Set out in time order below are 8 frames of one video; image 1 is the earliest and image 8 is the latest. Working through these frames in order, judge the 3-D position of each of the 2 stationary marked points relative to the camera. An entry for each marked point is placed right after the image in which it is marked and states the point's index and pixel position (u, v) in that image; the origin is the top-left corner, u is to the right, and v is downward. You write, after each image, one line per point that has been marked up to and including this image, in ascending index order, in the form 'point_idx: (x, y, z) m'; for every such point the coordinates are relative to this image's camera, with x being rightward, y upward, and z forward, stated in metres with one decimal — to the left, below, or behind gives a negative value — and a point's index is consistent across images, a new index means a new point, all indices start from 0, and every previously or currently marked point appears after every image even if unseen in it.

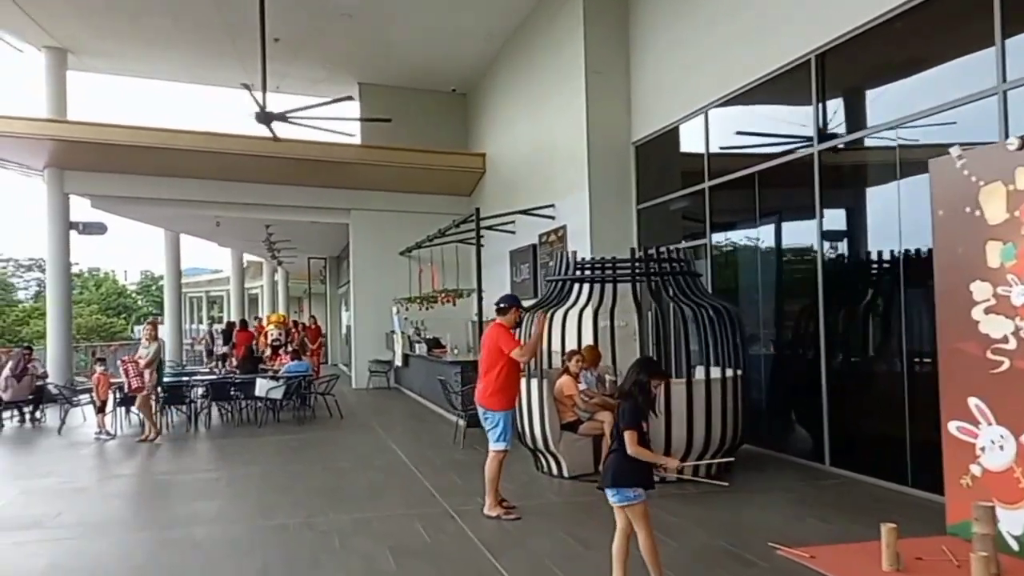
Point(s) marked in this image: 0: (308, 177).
0: (-2.8, +1.5, +12.1) m
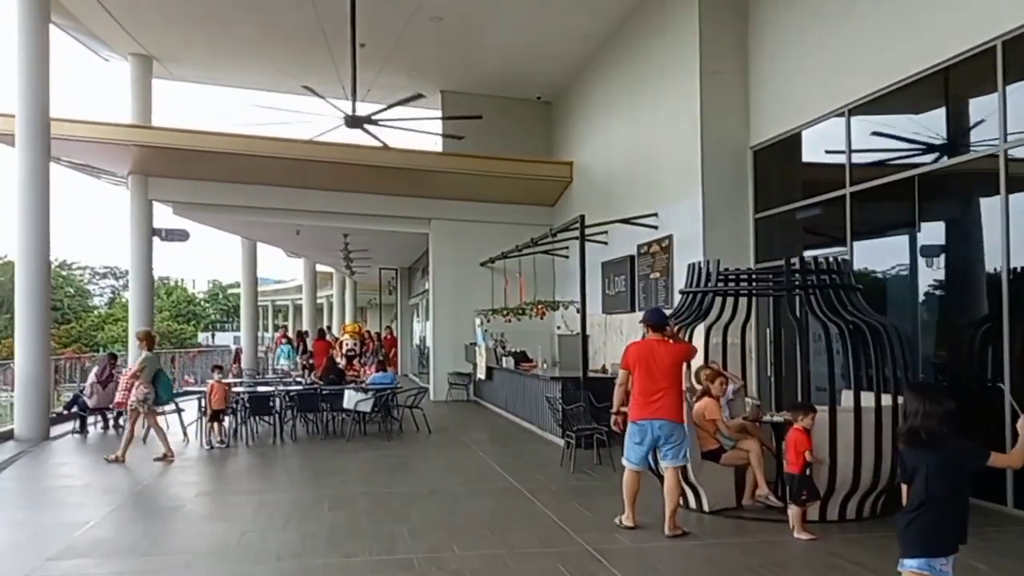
0: (-1.6, +1.4, +11.7) m
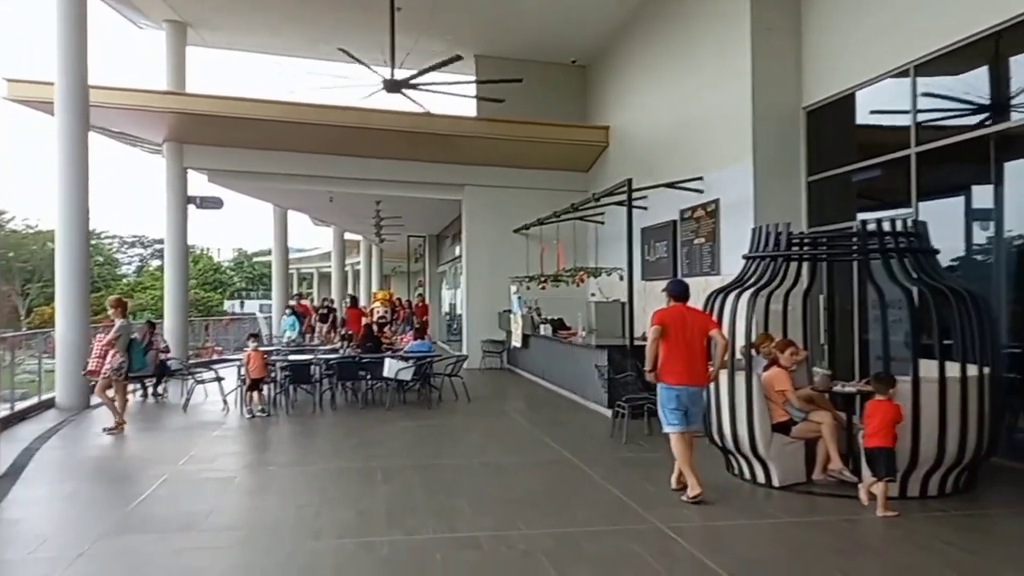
0: (-1.2, +1.8, +11.6) m
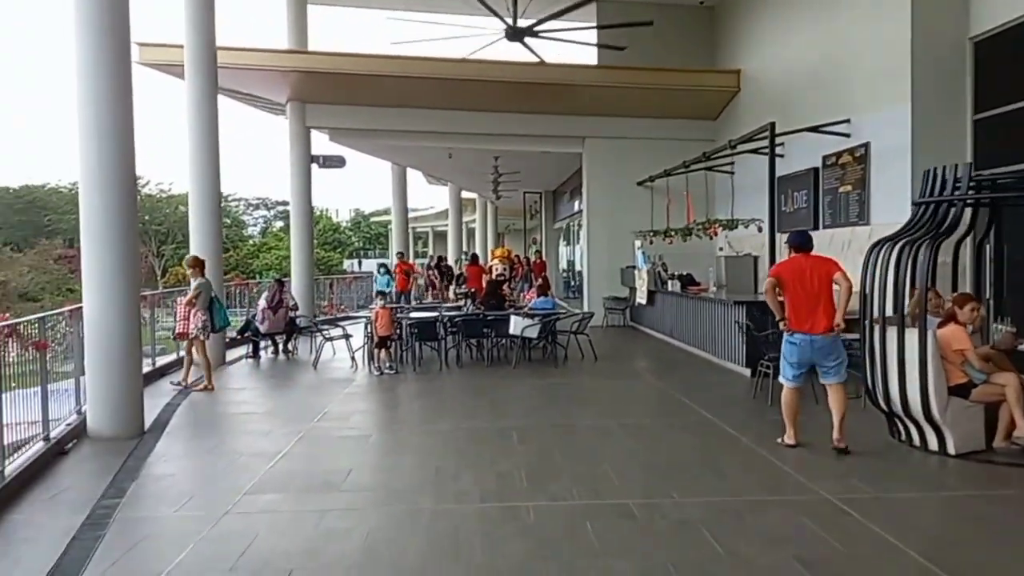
0: (+0.4, +2.3, +11.2) m
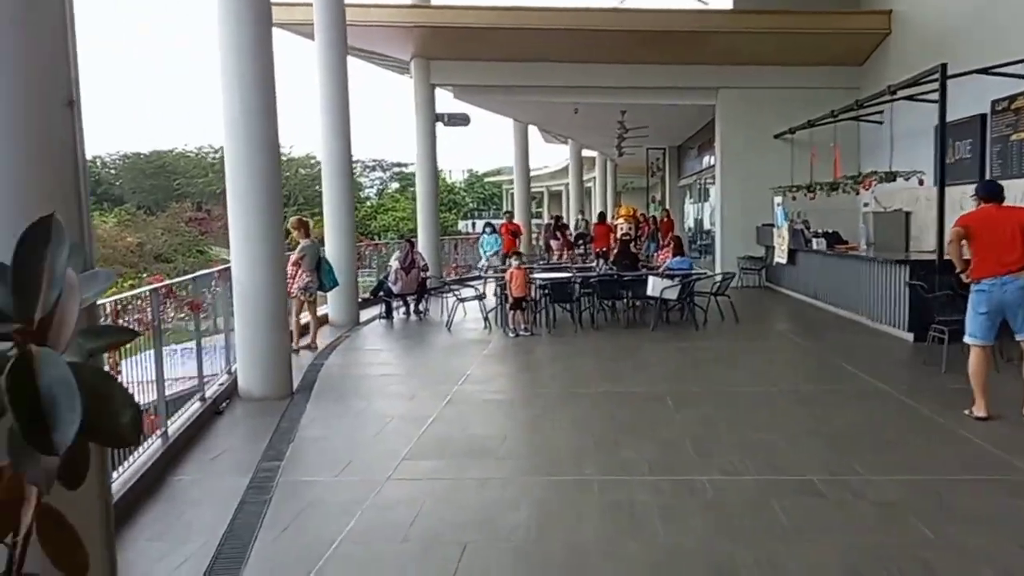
0: (+2.0, +2.8, +10.7) m
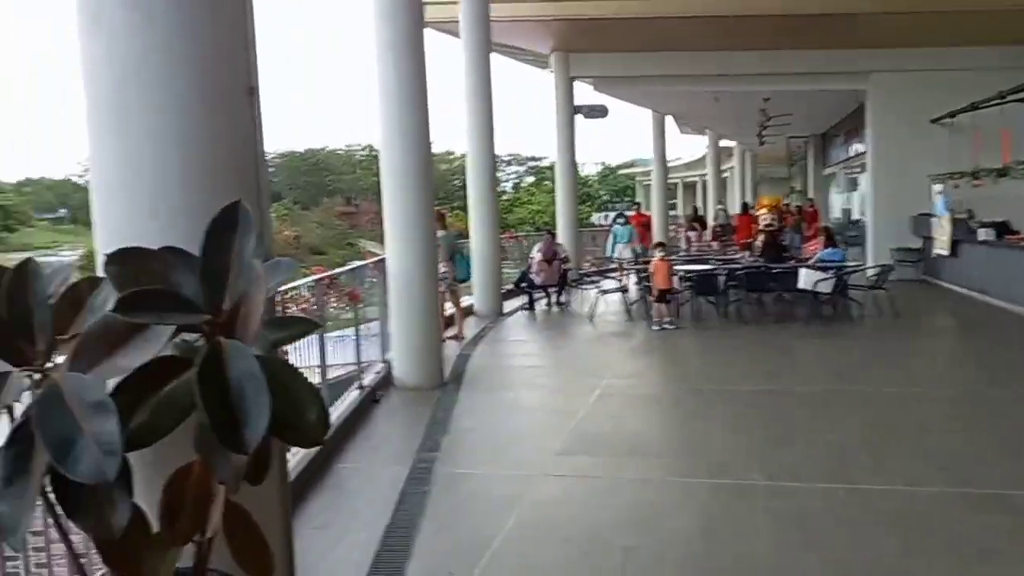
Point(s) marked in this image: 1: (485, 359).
0: (+3.6, +2.9, +10.3) m
1: (-0.2, -0.6, +6.9) m
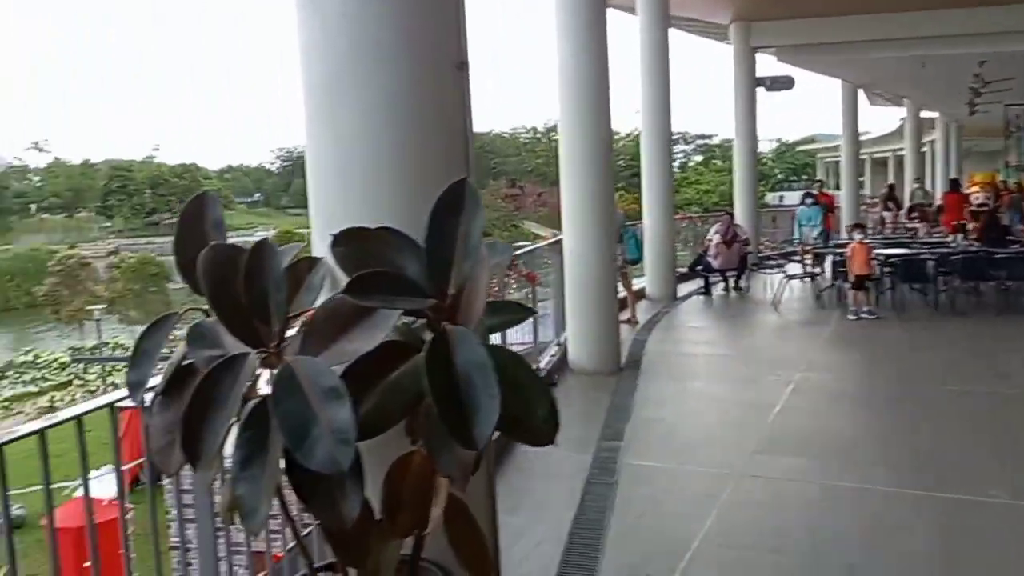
0: (+5.5, +3.1, +9.3) m
1: (+1.1, -0.4, +6.7) m
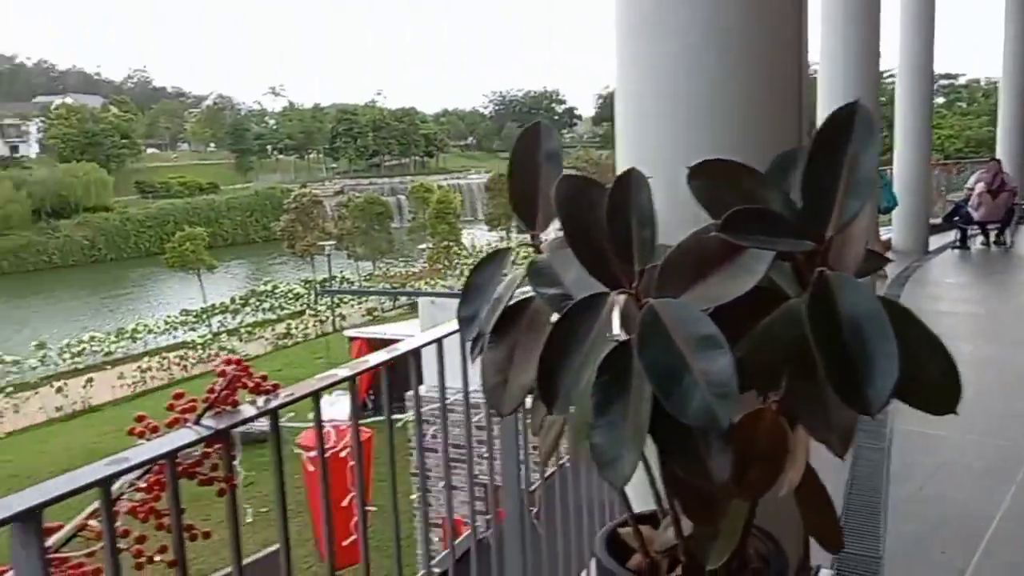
0: (+7.7, +3.4, +7.6) m
1: (+2.8, -0.1, +6.0) m
